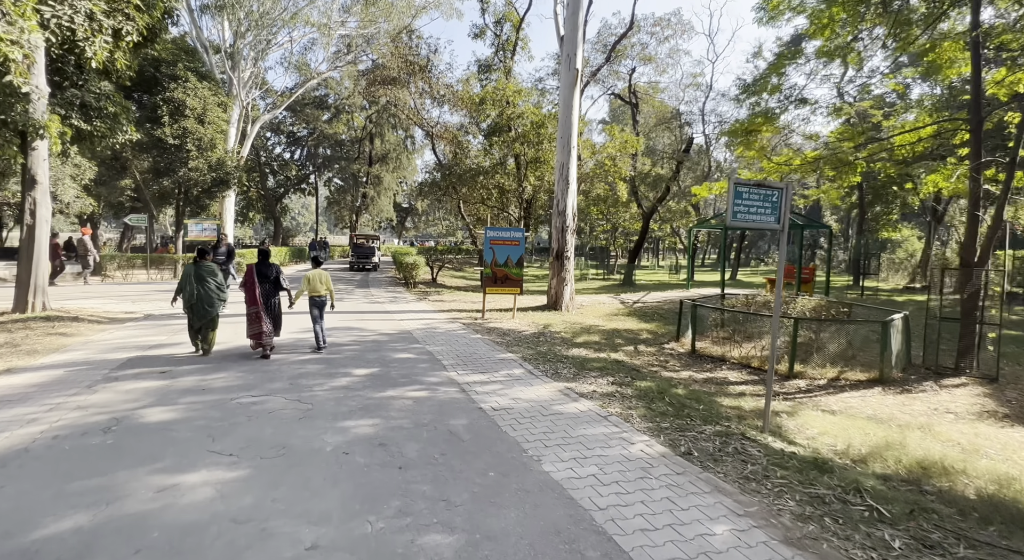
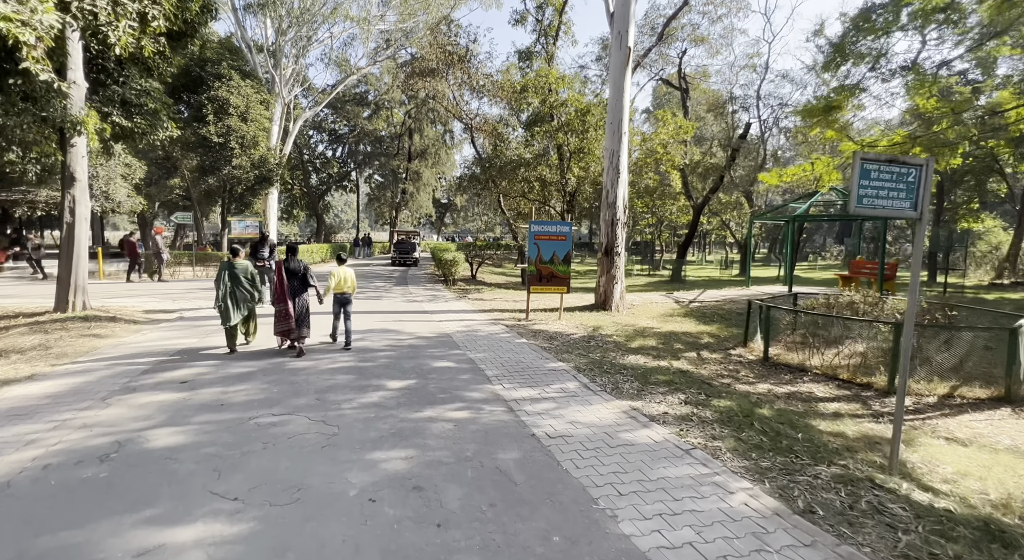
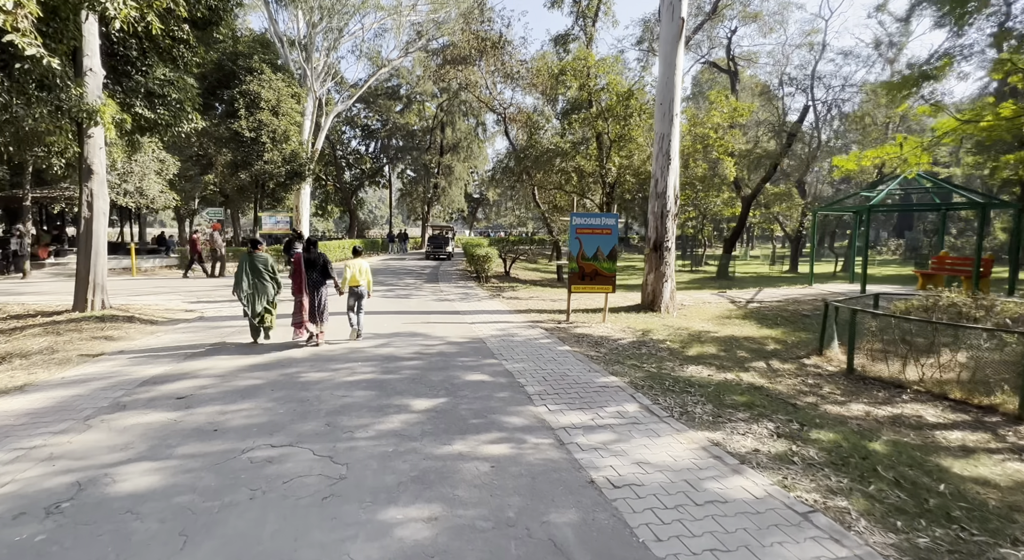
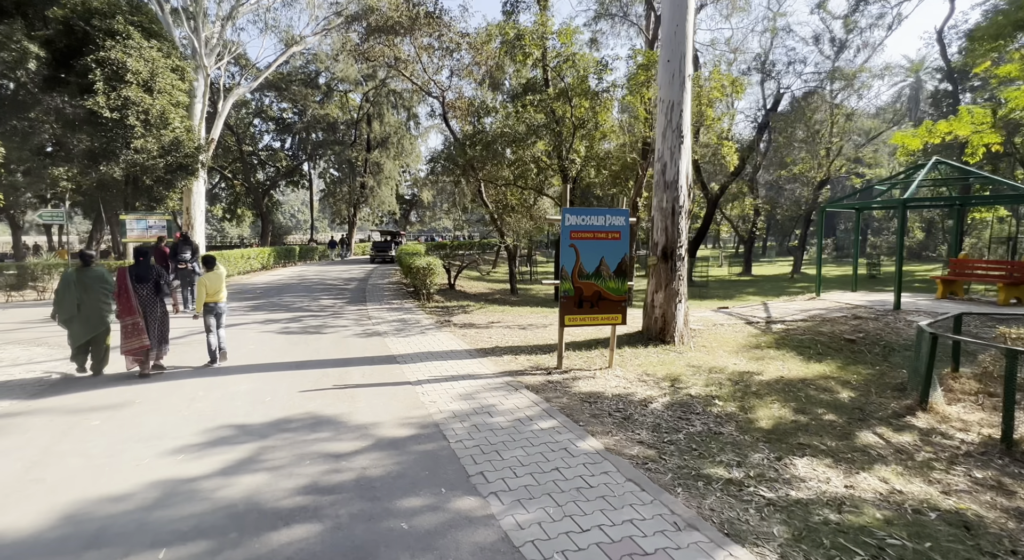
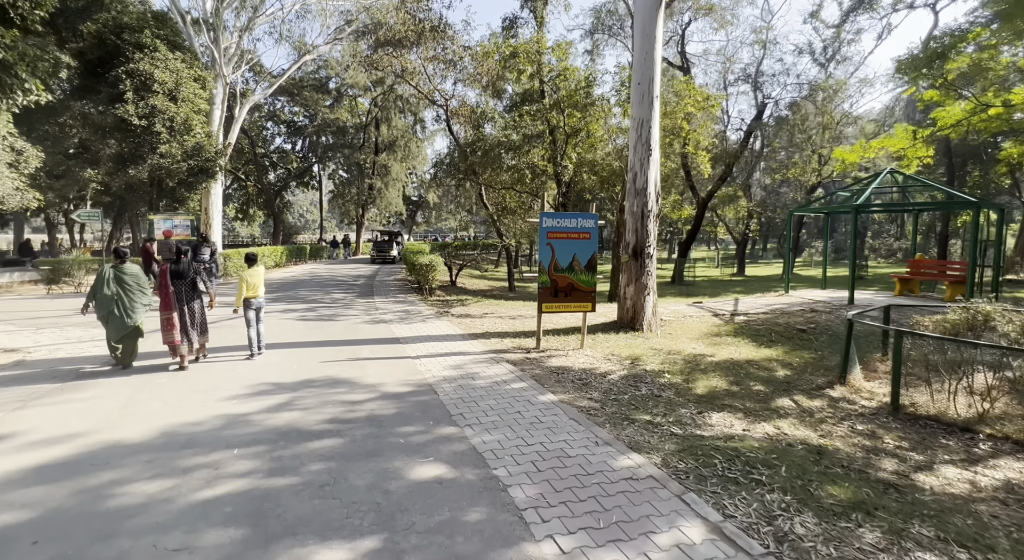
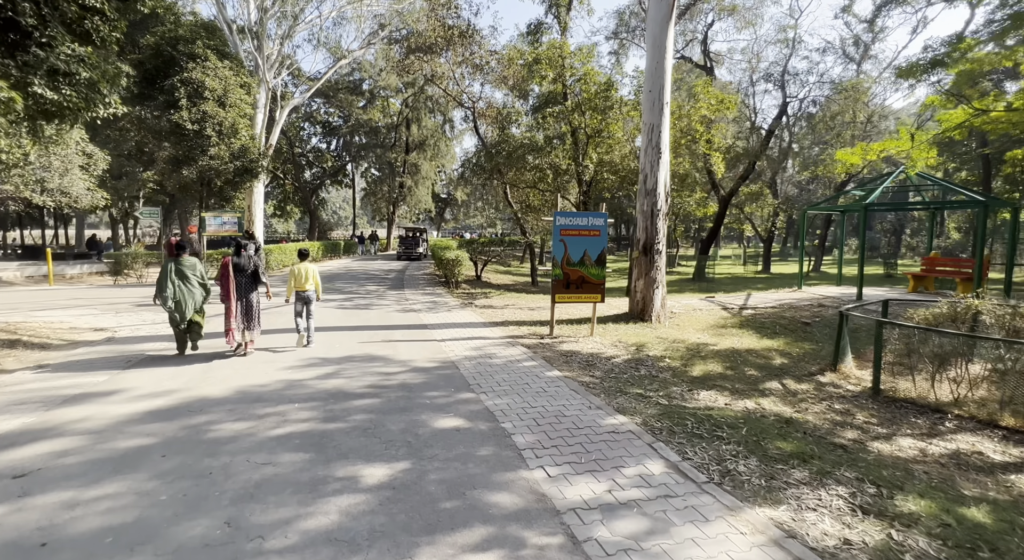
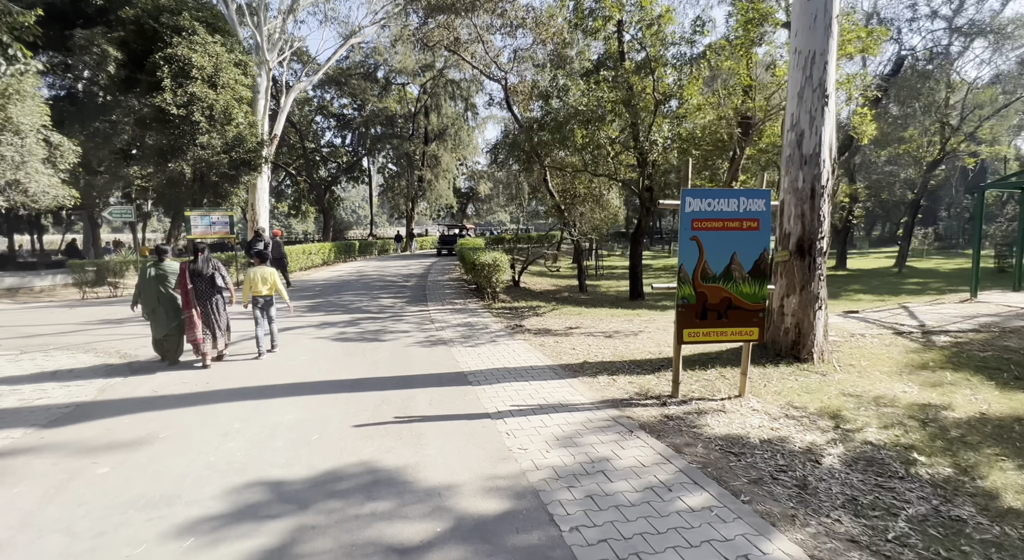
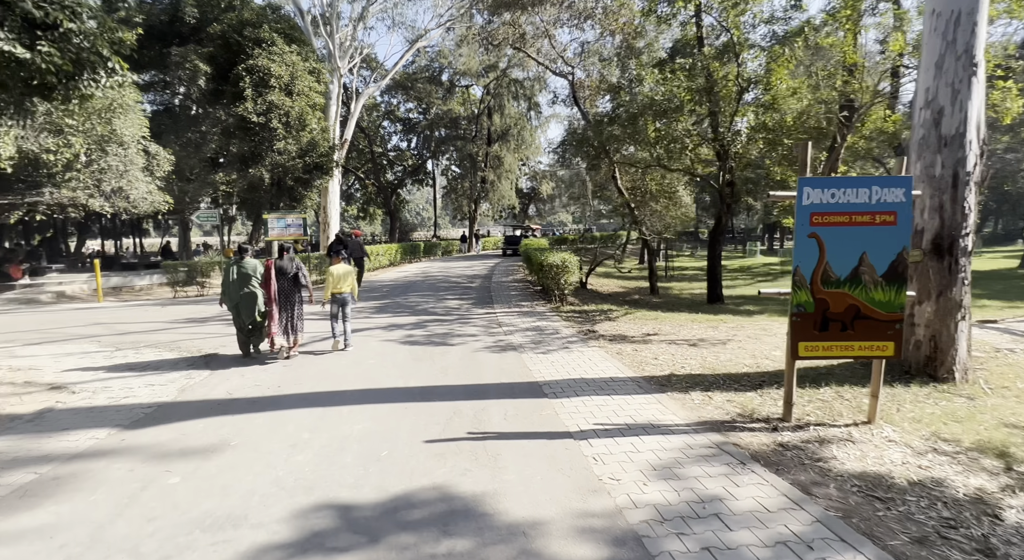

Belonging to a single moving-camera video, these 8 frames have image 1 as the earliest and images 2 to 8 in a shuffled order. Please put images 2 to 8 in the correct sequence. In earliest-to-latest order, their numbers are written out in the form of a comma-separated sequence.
2, 3, 6, 5, 4, 7, 8
